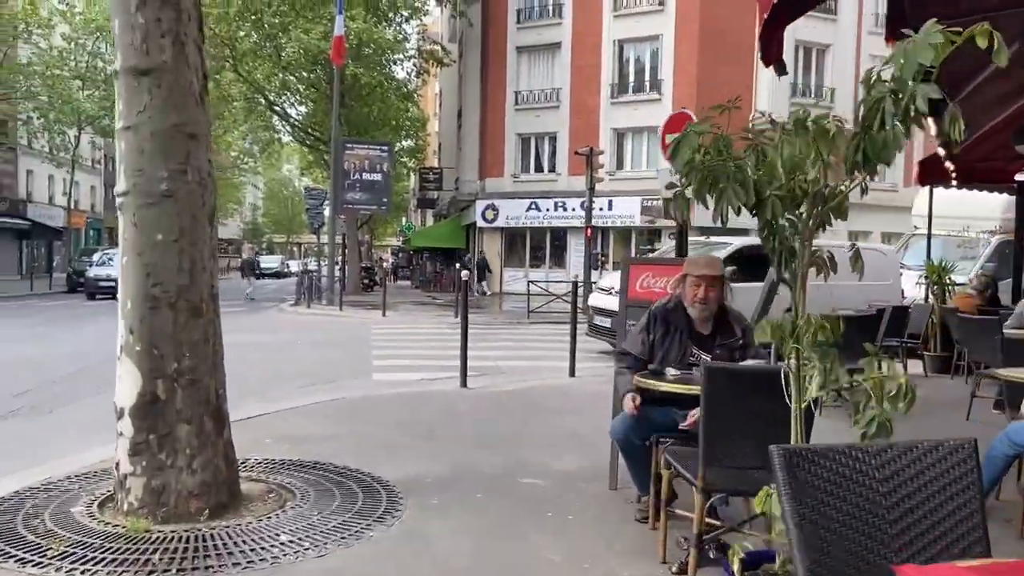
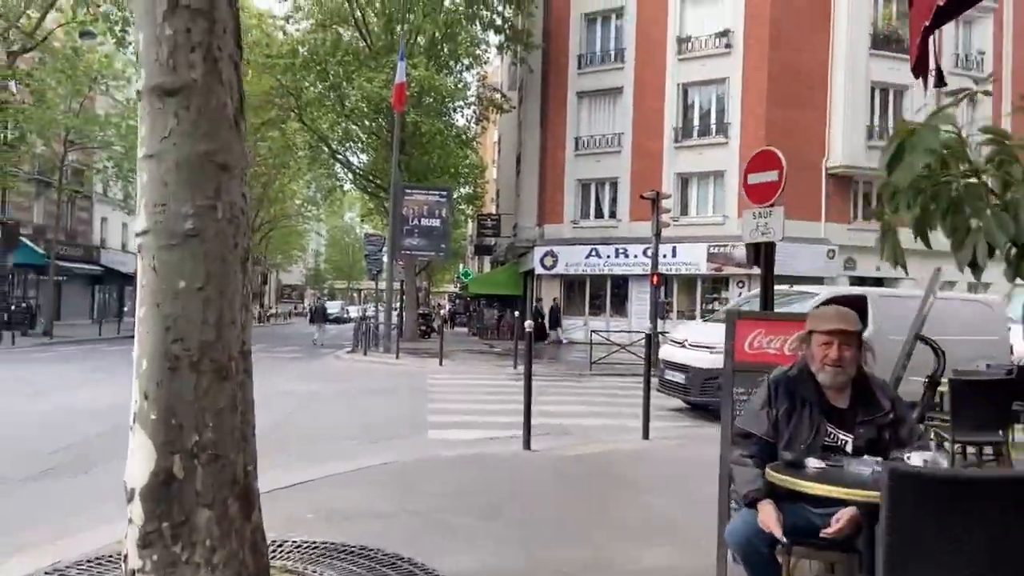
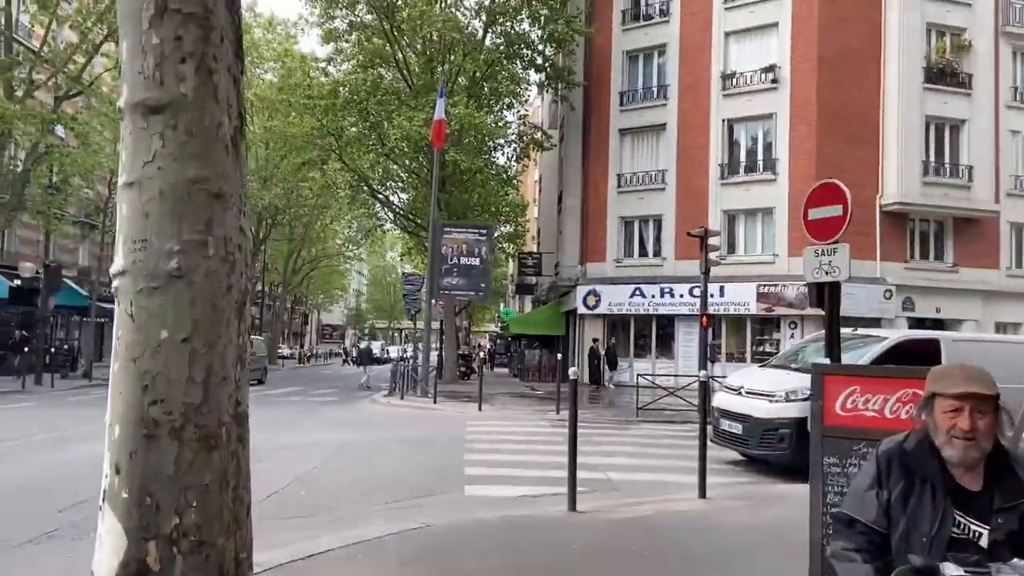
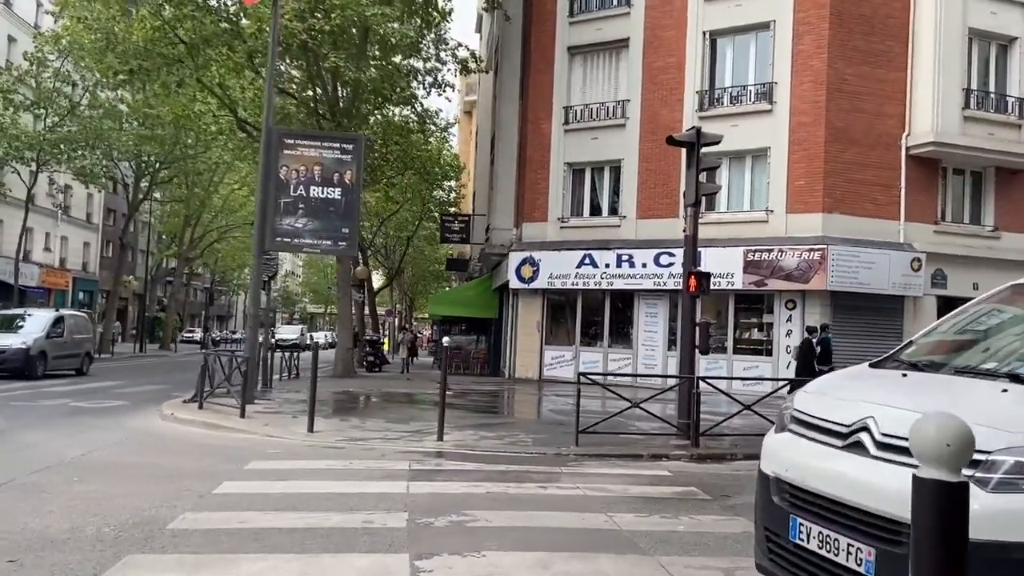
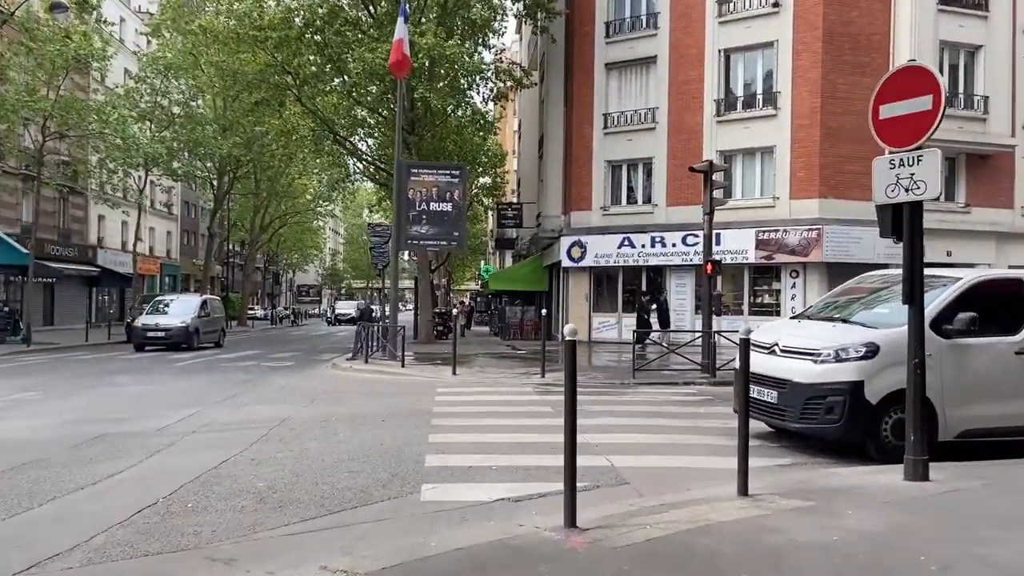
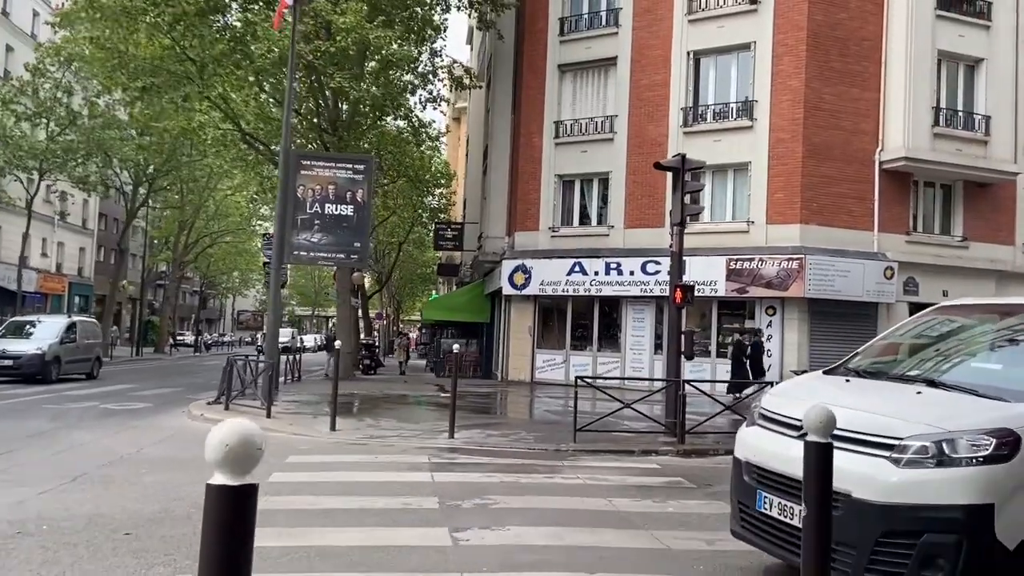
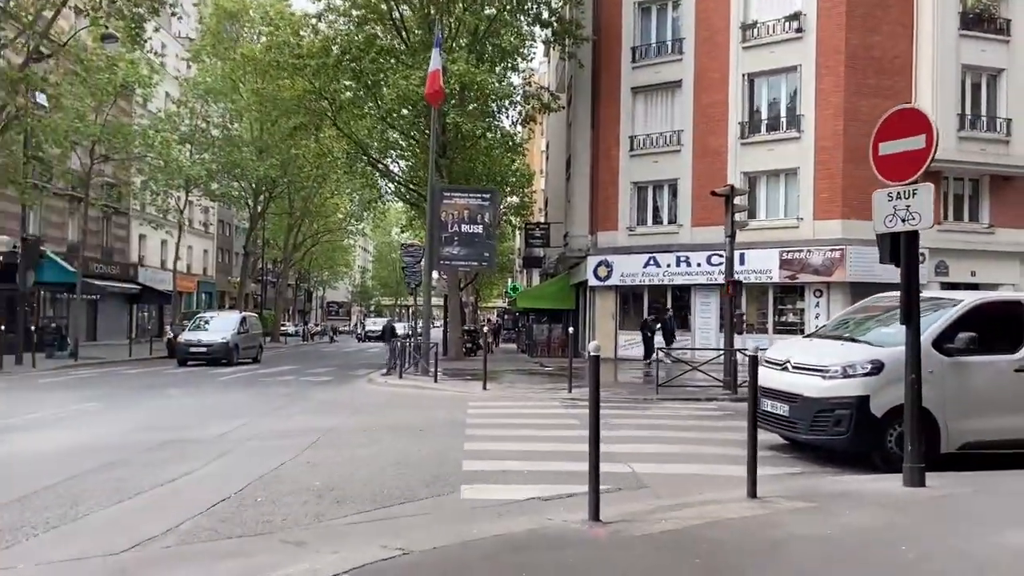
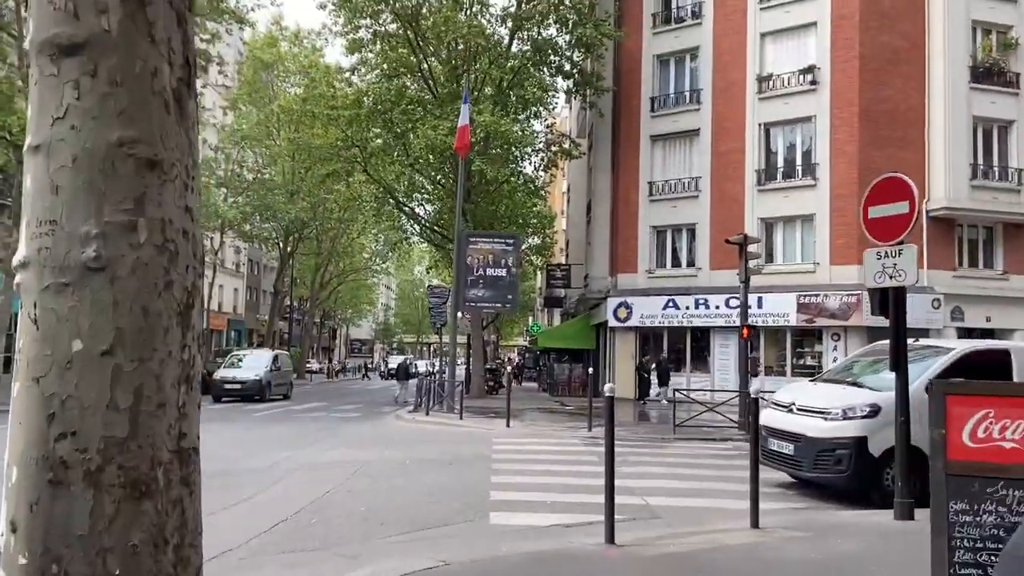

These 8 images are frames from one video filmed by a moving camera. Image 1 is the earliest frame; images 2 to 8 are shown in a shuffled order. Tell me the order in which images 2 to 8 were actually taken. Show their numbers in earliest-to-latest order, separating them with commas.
2, 3, 8, 7, 5, 6, 4
